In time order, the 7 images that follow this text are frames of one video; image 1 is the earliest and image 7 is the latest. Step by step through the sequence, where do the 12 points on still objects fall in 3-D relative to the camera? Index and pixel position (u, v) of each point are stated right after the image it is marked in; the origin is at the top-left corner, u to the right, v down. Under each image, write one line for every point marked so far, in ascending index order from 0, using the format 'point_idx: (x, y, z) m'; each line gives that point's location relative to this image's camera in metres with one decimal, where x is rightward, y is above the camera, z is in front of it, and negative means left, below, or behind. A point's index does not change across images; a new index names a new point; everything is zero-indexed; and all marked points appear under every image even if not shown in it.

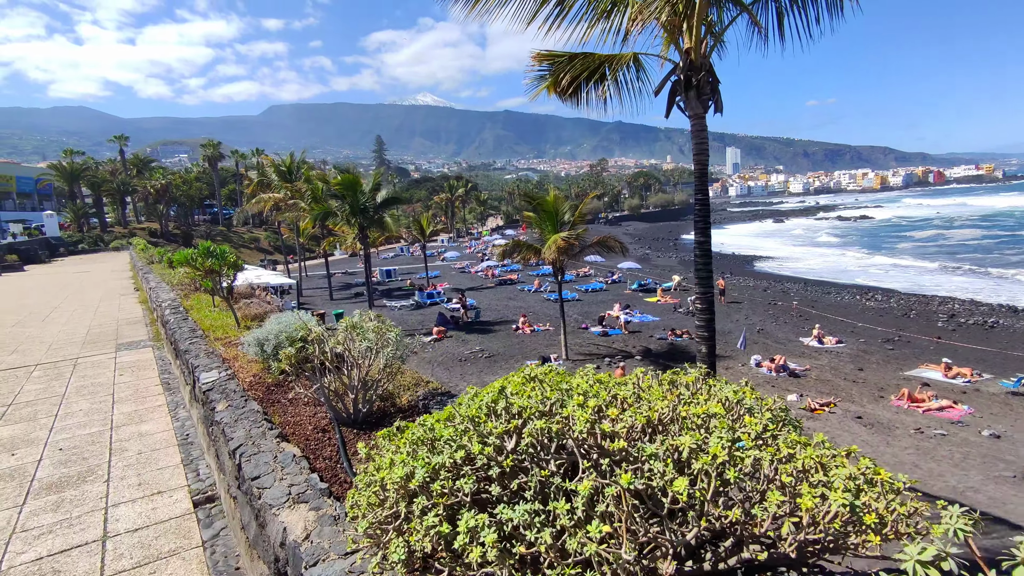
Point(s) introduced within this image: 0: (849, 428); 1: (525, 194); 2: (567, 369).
0: (+6.6, -2.7, +9.5) m
1: (+0.5, +2.8, +14.5) m
2: (+1.6, -2.3, +13.3) m
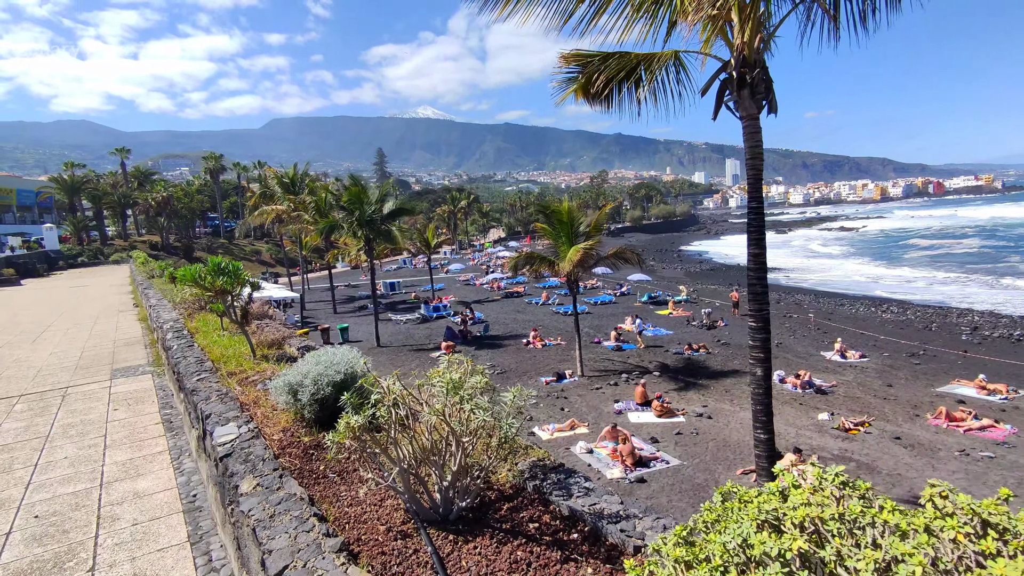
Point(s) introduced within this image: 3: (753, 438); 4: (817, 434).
0: (+7.0, -3.0, +8.9) m
1: (+0.9, +2.4, +14.0) m
2: (+1.9, -2.6, +12.8) m
3: (+4.8, -3.0, +9.6) m
4: (+6.1, -2.9, +9.6) m
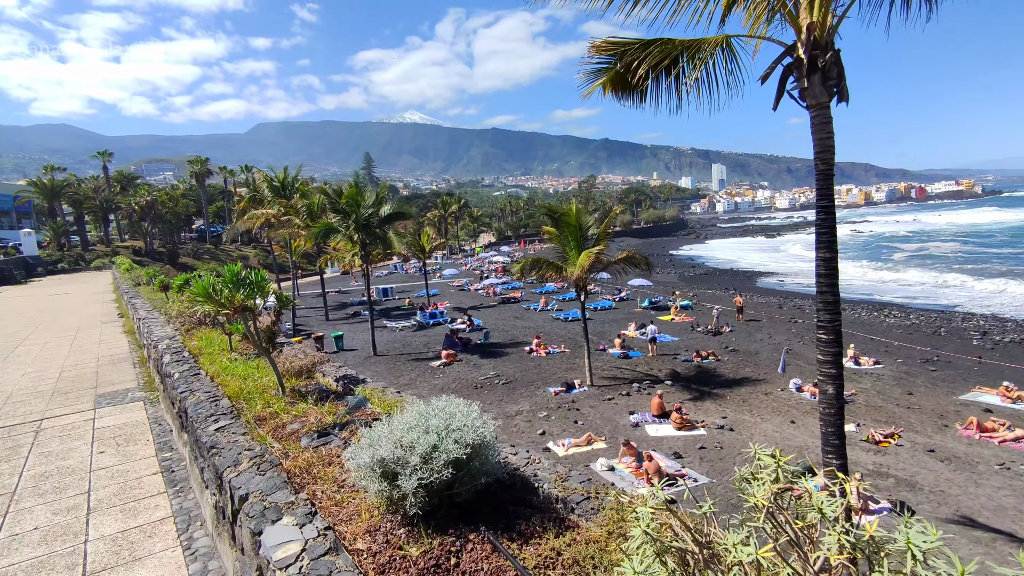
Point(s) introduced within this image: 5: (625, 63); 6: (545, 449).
0: (+7.3, -3.1, +8.5) m
1: (+1.0, +2.3, +13.5) m
2: (+2.1, -2.8, +12.2) m
3: (+5.1, -3.1, +9.1) m
4: (+6.4, -3.0, +9.2) m
5: (+1.3, +2.6, +5.6) m
6: (+0.7, -3.2, +9.6) m
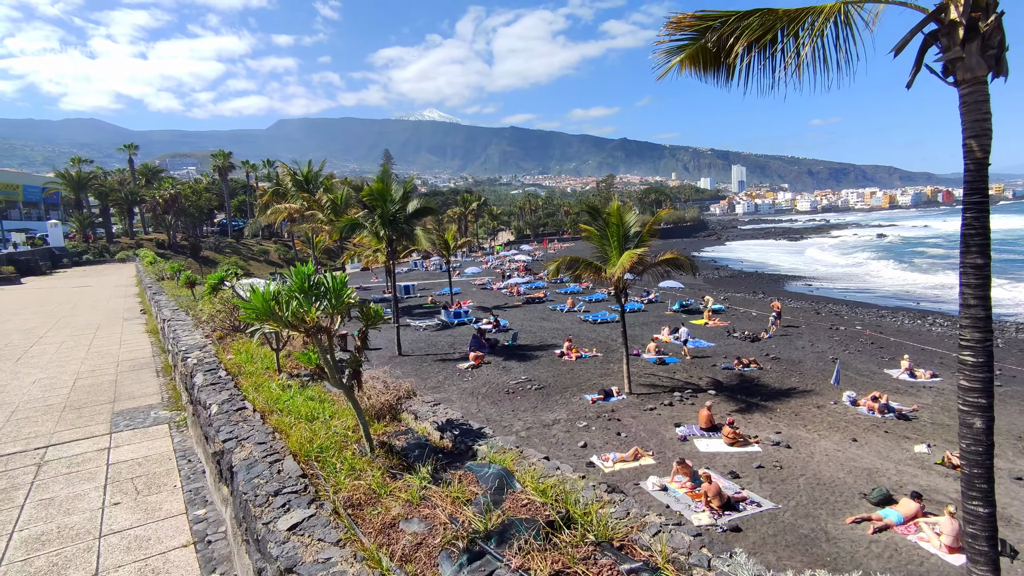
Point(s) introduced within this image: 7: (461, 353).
0: (+8.0, -3.3, +7.7) m
1: (+2.0, +2.2, +12.9) m
2: (+3.0, -2.8, +11.6) m
3: (+5.8, -3.2, +8.4) m
4: (+7.1, -3.2, +8.4) m
5: (+2.1, +2.5, +4.9) m
6: (+1.4, -3.3, +9.0) m
7: (-1.8, -2.3, +17.1) m
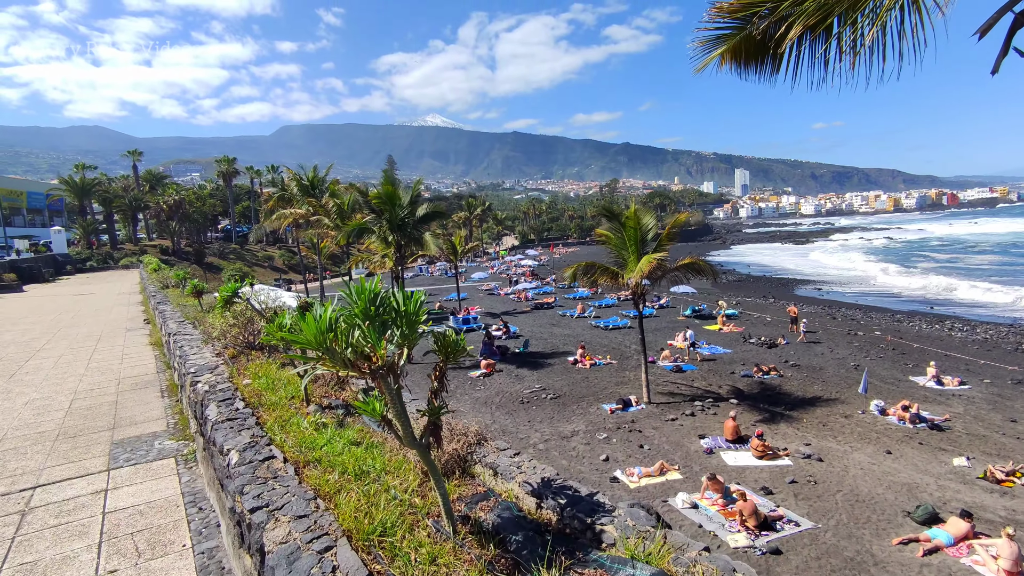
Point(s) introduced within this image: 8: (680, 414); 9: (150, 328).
0: (+8.4, -3.3, +7.3) m
1: (+2.4, +2.1, +12.5) m
2: (+3.4, -3.0, +11.2) m
3: (+6.2, -3.3, +8.0) m
4: (+7.5, -3.3, +8.0) m
5: (+2.4, +2.5, +4.5) m
6: (+1.8, -3.4, +8.6) m
7: (-1.4, -2.5, +16.7) m
8: (+3.9, -2.9, +11.4) m
9: (-11.0, -1.1, +14.7) m
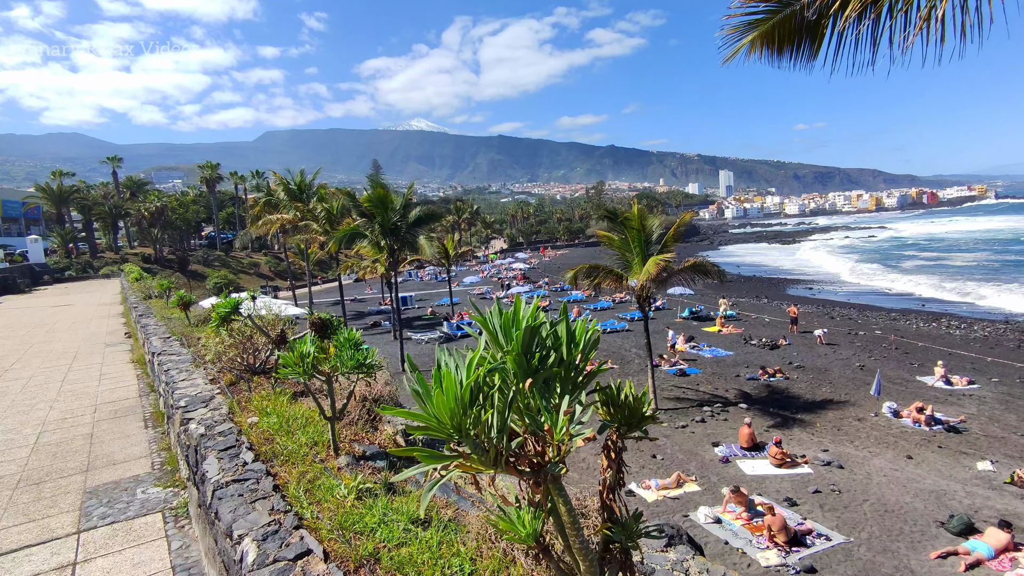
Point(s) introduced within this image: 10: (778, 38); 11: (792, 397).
0: (+8.6, -3.3, +7.0) m
1: (+2.4, +2.0, +12.2) m
2: (+3.5, -3.0, +10.8) m
3: (+6.3, -3.3, +7.6) m
4: (+7.7, -3.2, +7.7) m
5: (+2.6, +2.4, +4.2) m
6: (+2.0, -3.5, +8.2) m
7: (-1.4, -2.7, +16.2) m
8: (+4.1, -3.0, +11.0) m
9: (-11.0, -1.4, +14.0) m
10: (+2.6, +2.4, +4.6) m
11: (+7.3, -2.8, +12.6) m
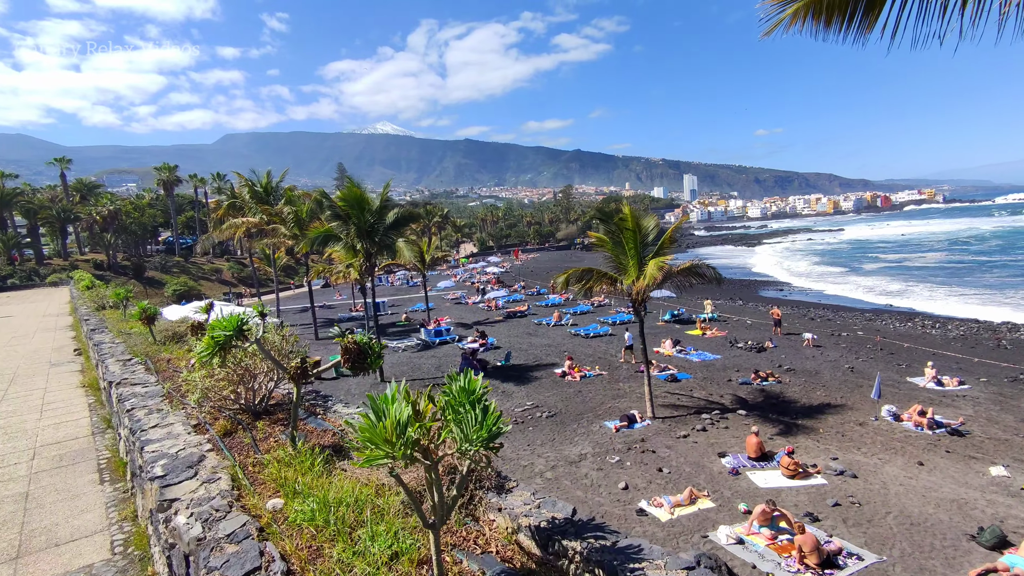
0: (+8.7, -3.3, +6.8) m
1: (+2.1, +1.9, +11.6) m
2: (+3.3, -3.1, +10.3) m
3: (+6.4, -3.3, +7.3) m
4: (+7.7, -3.2, +7.4) m
5: (+2.8, +2.4, +3.7) m
6: (+2.0, -3.5, +7.6) m
7: (-1.9, -2.8, +15.4) m
8: (+3.9, -3.1, +10.5) m
9: (-11.3, -1.7, +12.6) m
10: (+2.7, +2.4, +4.1) m
11: (+7.1, -2.9, +12.3) m
